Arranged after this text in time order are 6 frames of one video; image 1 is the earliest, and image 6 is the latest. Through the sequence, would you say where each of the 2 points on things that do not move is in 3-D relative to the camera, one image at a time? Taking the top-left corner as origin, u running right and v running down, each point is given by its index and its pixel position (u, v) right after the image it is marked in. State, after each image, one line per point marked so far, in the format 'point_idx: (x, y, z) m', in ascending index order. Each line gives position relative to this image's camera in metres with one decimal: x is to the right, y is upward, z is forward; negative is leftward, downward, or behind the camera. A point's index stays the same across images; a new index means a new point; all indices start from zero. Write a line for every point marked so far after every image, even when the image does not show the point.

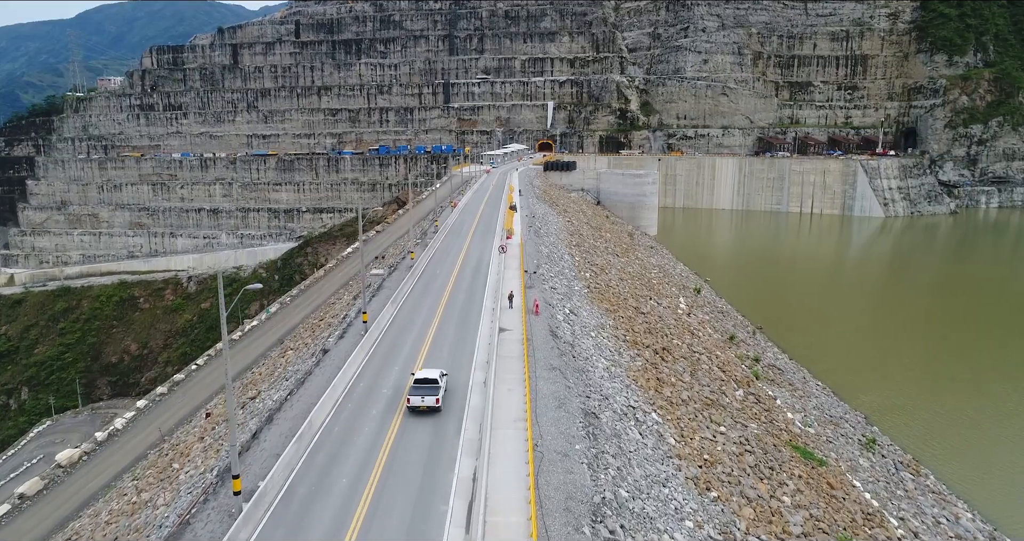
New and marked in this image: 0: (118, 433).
0: (-9.5, -3.9, +15.7) m
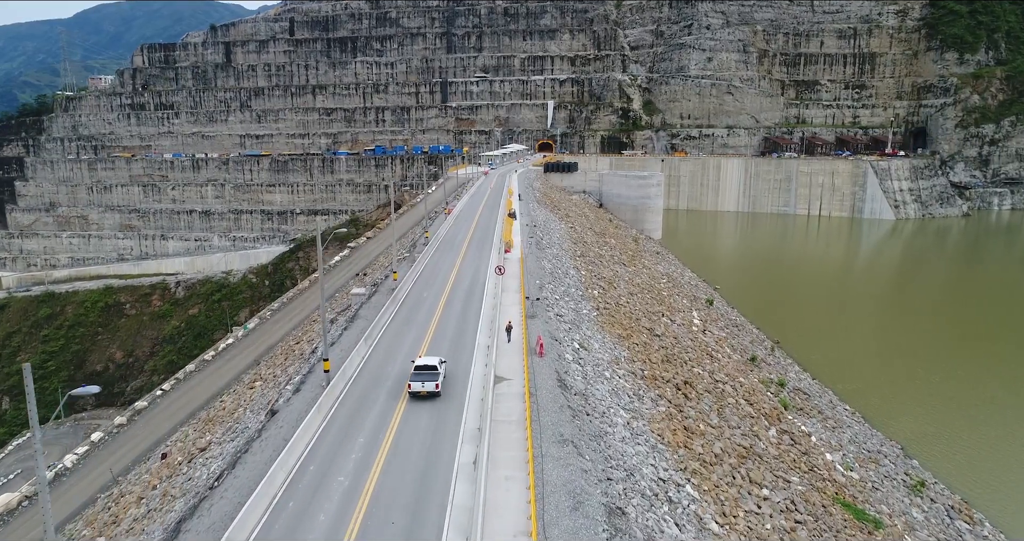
0: (-9.5, -4.3, +13.9) m
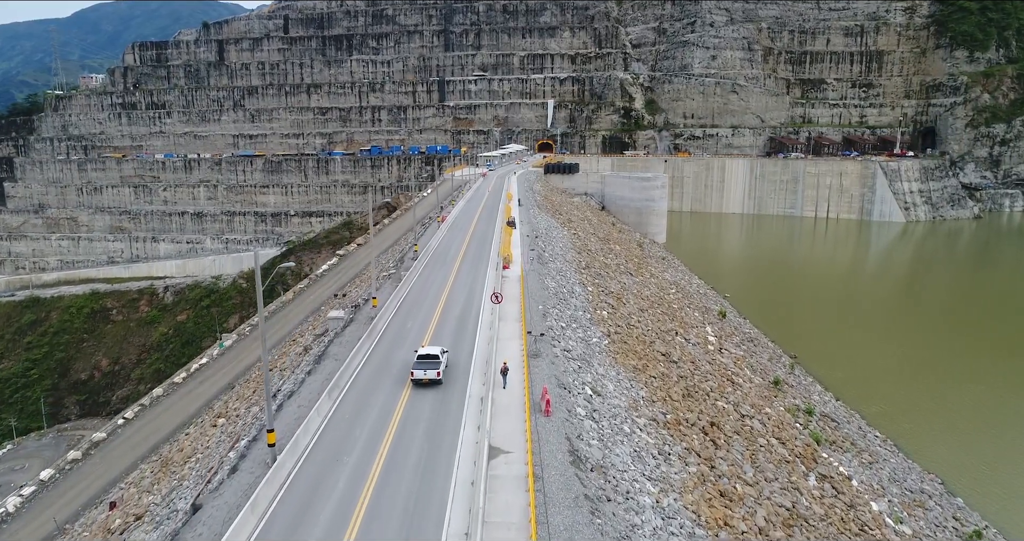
0: (-9.5, -4.7, +12.4) m
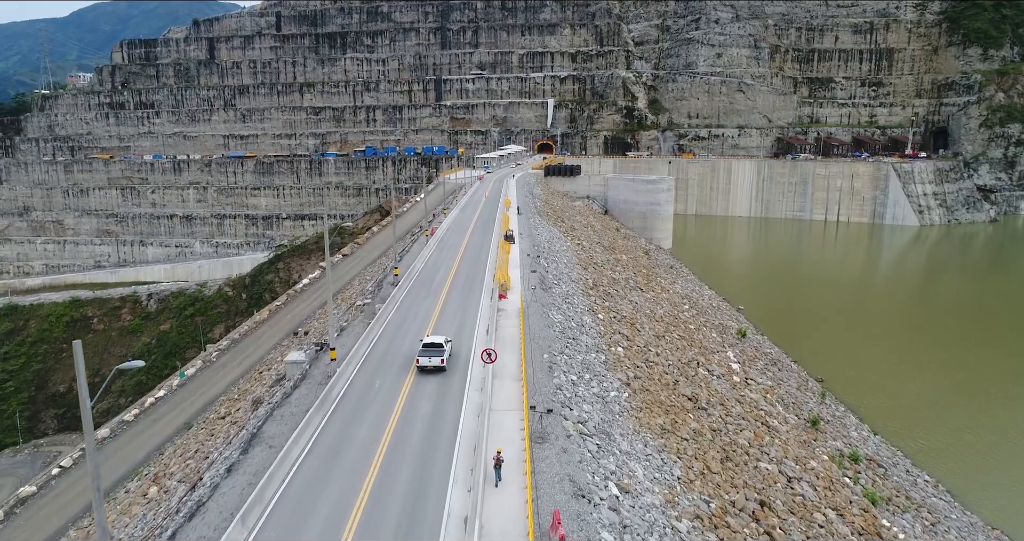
0: (-9.6, -5.1, +10.3) m
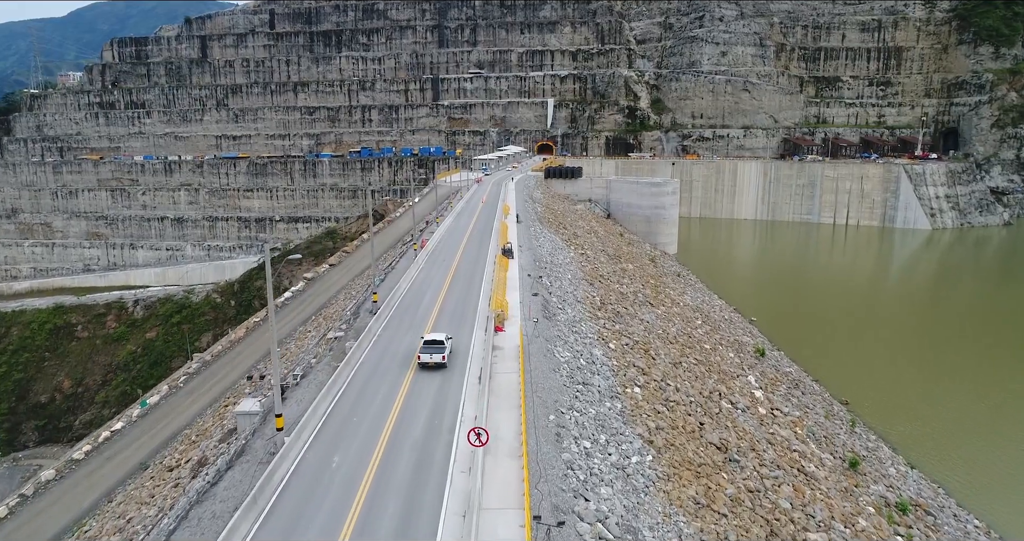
0: (-9.6, -5.5, +8.7) m
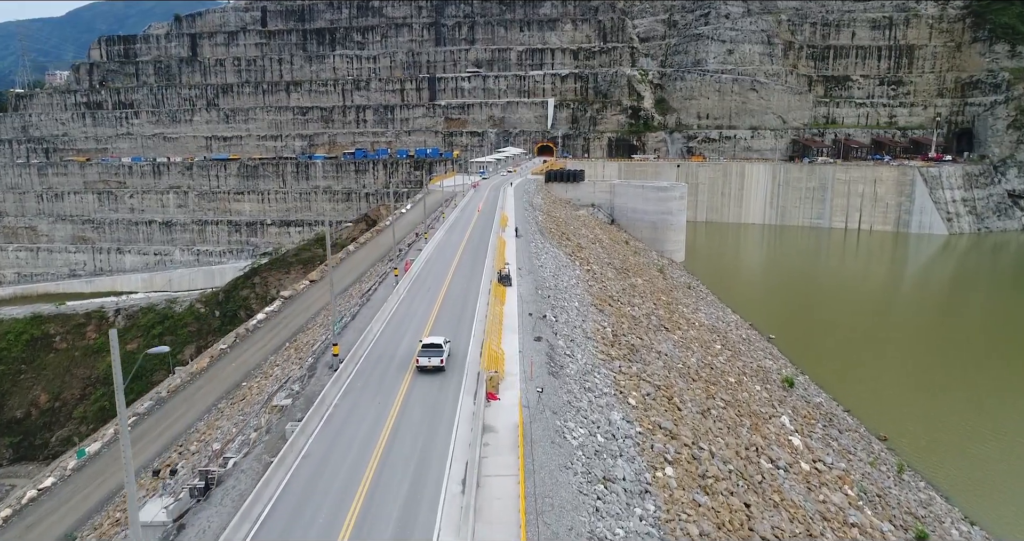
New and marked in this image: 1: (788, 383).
0: (-9.6, -6.1, +6.6) m
1: (+7.7, -3.0, +18.7) m
